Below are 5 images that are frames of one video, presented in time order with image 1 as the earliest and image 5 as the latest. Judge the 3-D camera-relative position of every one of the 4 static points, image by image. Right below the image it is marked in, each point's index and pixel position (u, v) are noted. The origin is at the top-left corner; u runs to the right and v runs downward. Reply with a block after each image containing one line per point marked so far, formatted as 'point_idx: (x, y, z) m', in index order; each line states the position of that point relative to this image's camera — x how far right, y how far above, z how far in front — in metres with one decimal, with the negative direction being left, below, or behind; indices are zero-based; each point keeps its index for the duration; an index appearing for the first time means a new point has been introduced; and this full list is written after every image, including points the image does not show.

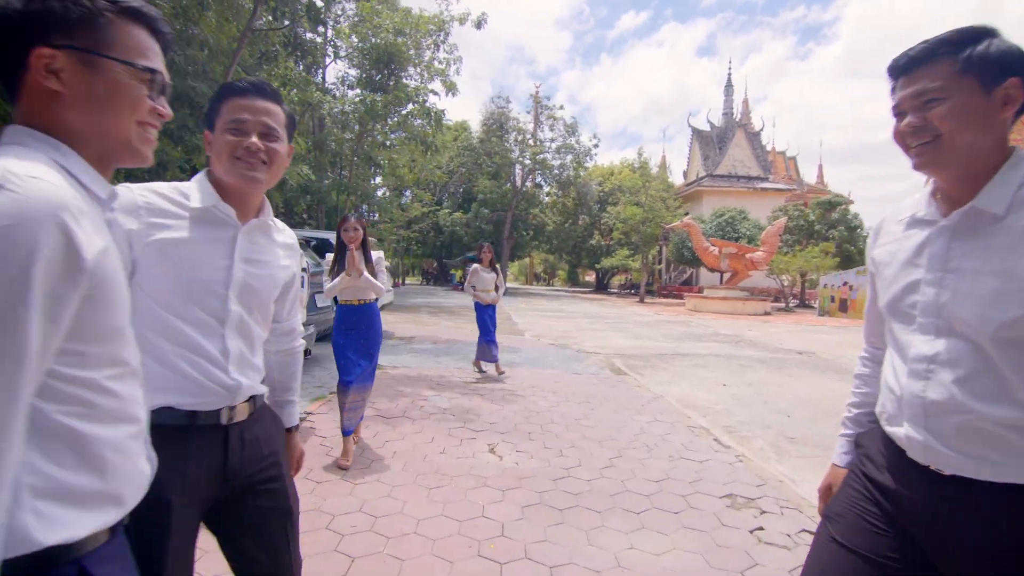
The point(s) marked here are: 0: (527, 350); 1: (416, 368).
0: (+0.3, -1.0, +8.5) m
1: (-1.2, -1.0, +6.6) m
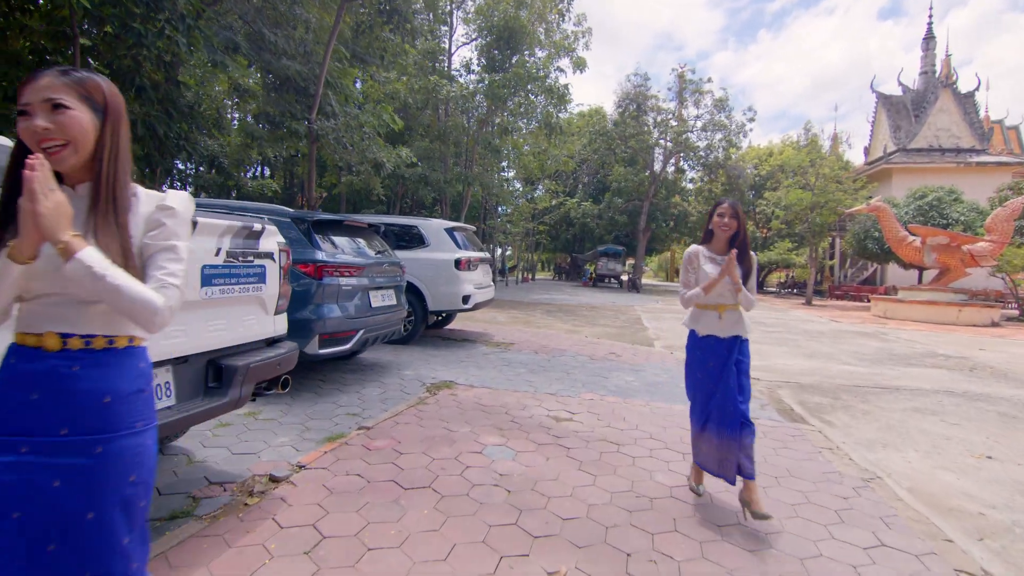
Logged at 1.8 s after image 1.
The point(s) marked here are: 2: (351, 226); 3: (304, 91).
0: (+1.8, -1.0, +6.4) m
1: (-0.2, -1.0, +5.0) m
2: (-1.7, +0.6, +5.3) m
3: (-3.8, +3.7, +9.4) m
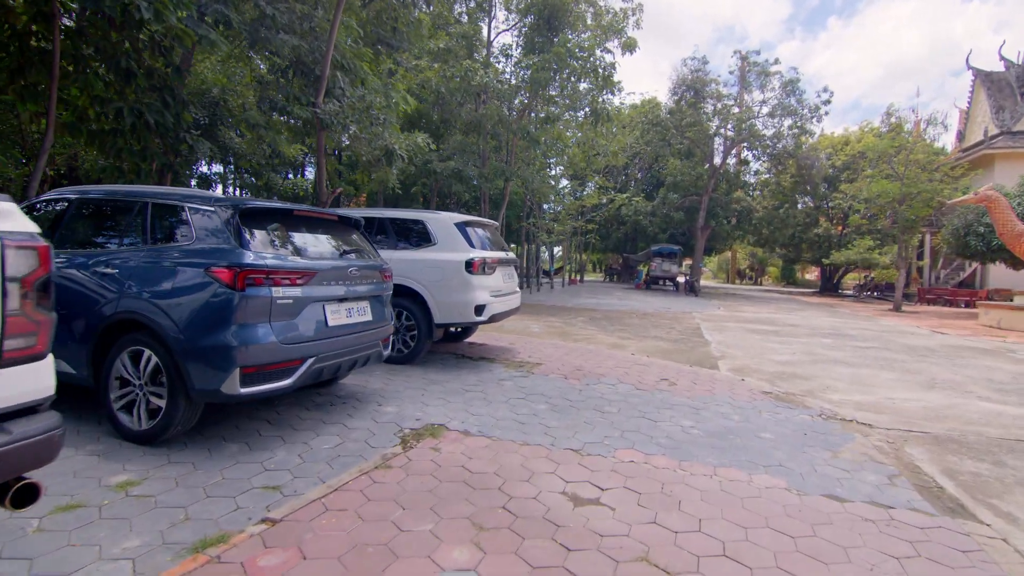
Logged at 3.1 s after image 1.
0: (+2.0, -1.1, +4.8) m
1: (-0.1, -1.1, +3.6) m
2: (-1.6, +0.6, +4.0) m
3: (-3.3, +3.6, +8.4) m
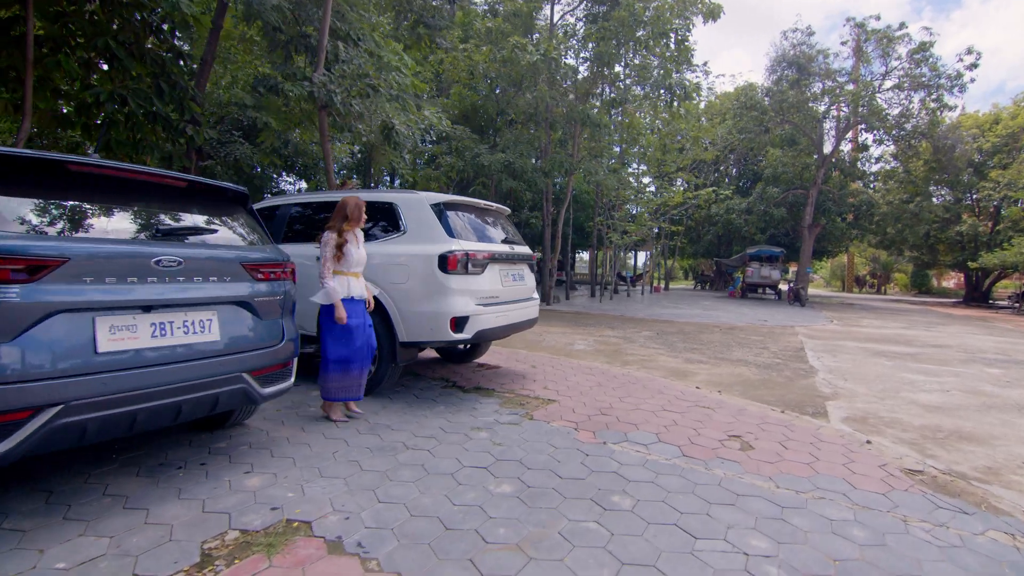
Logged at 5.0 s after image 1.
0: (+1.7, -1.1, +2.8) m
1: (-0.6, -1.1, +1.9) m
2: (-1.9, +0.5, +2.7) m
3: (-2.8, +3.5, +7.2) m
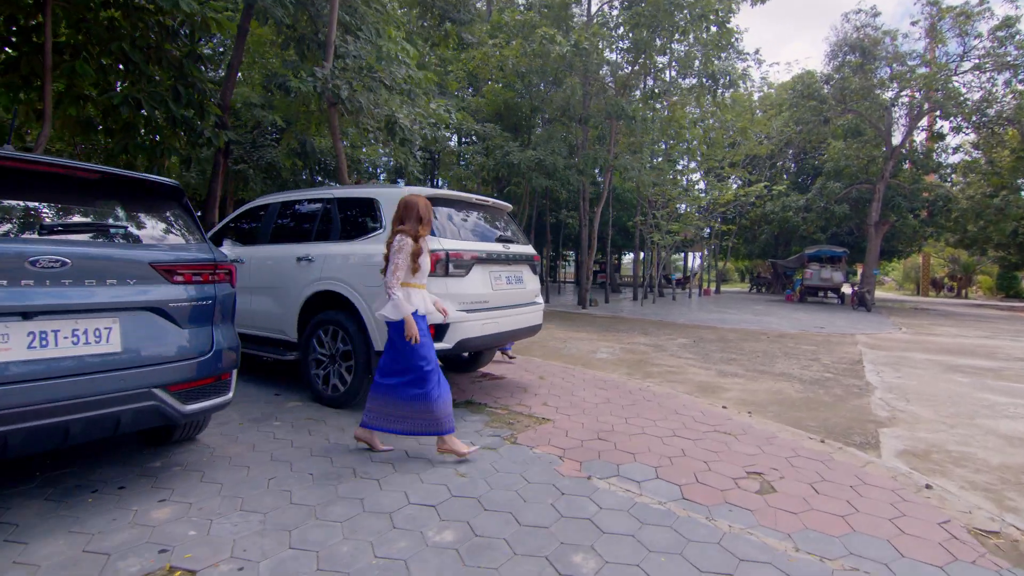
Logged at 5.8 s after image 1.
0: (+1.5, -1.1, +2.1) m
1: (-0.9, -1.1, +1.5) m
2: (-2.1, +0.5, +2.4) m
3: (-2.6, +3.5, +7.0) m
